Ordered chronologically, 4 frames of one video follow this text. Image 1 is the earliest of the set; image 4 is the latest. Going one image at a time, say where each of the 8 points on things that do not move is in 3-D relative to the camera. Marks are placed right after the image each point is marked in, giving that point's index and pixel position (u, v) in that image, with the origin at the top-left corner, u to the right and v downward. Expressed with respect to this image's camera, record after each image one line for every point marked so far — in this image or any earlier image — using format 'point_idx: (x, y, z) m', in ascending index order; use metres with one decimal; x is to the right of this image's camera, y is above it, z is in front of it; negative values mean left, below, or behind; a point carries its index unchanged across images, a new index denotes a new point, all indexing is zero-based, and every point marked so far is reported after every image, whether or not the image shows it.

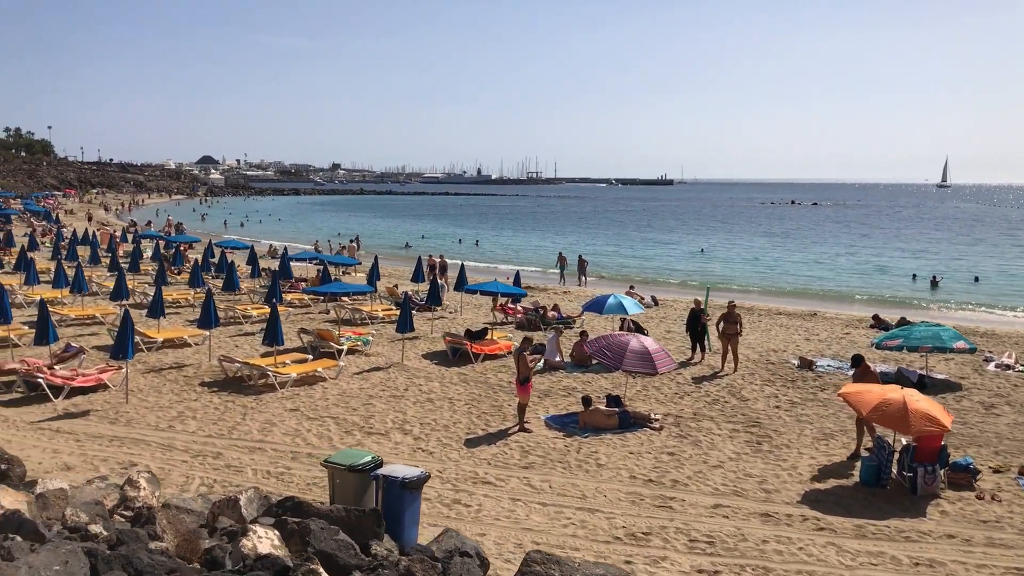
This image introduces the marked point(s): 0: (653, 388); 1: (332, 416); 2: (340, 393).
0: (+1.7, -1.2, +10.8) m
1: (-1.9, -1.3, +9.4) m
2: (-1.9, -1.2, +10.3) m
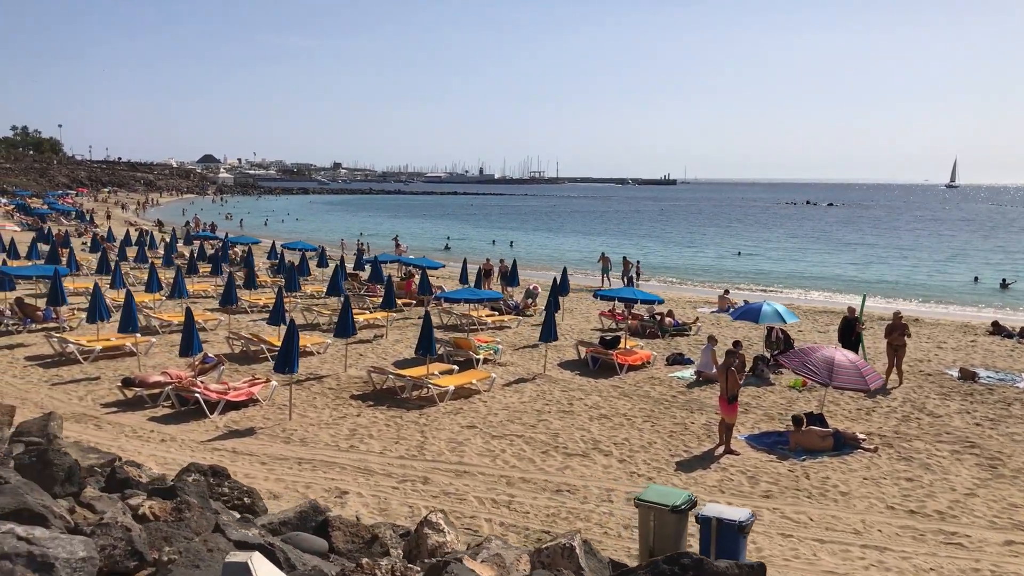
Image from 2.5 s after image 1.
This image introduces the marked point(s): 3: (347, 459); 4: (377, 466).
0: (+3.5, -1.3, +10.1) m
1: (0.0, -1.4, +8.8) m
2: (-0.1, -1.3, +9.7) m
3: (-1.4, -1.5, +7.9) m
4: (-1.1, -1.5, +7.7) m
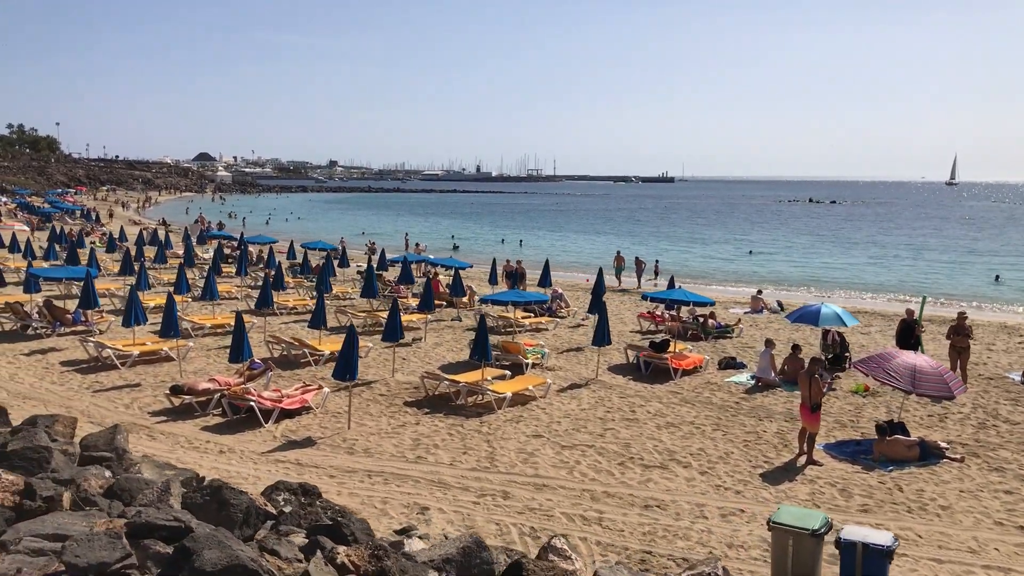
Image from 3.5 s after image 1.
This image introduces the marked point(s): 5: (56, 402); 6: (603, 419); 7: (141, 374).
0: (+4.2, -1.3, +9.8) m
1: (+0.7, -1.4, +8.4) m
2: (+0.6, -1.3, +9.3) m
3: (-0.8, -1.5, +7.5) m
4: (-0.5, -1.5, +7.3) m
5: (-4.7, -1.2, +9.4) m
6: (+0.9, -1.3, +9.2) m
7: (-4.4, -1.0, +10.8) m
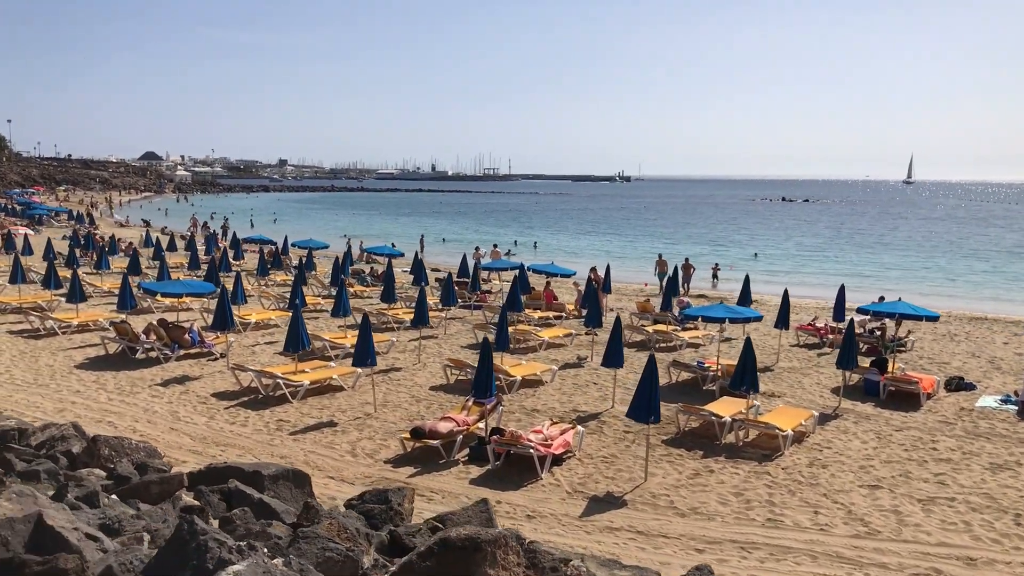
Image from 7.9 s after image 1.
0: (+6.7, -1.4, +8.6) m
1: (+3.3, -1.6, +7.1) m
2: (+3.1, -1.5, +8.0) m
3: (+1.9, -1.7, +6.1) m
4: (+2.2, -1.7, +5.9) m
5: (-2.1, -1.4, +7.8) m
6: (+3.5, -1.5, +7.9) m
7: (-1.9, -1.2, +9.2) m
